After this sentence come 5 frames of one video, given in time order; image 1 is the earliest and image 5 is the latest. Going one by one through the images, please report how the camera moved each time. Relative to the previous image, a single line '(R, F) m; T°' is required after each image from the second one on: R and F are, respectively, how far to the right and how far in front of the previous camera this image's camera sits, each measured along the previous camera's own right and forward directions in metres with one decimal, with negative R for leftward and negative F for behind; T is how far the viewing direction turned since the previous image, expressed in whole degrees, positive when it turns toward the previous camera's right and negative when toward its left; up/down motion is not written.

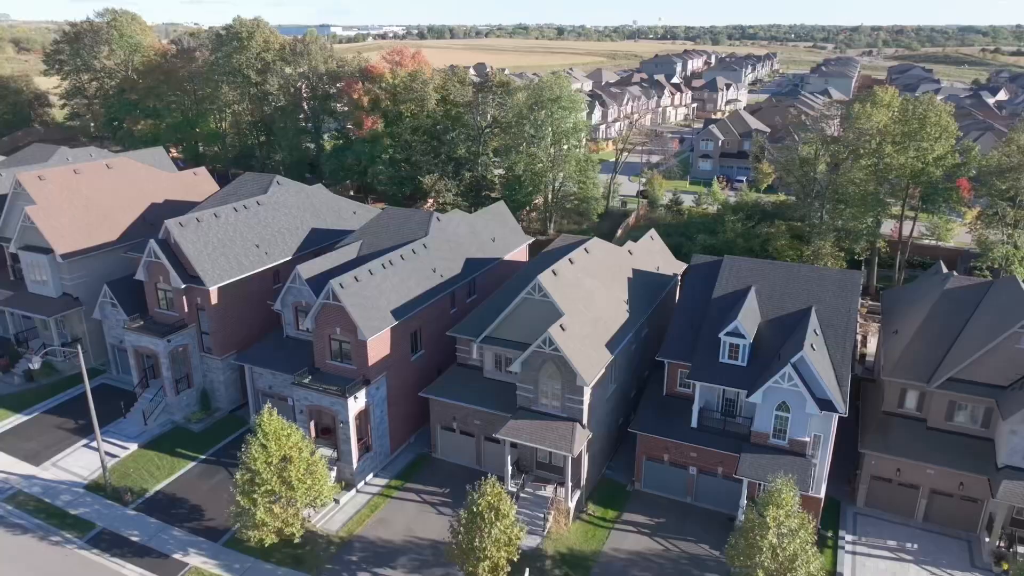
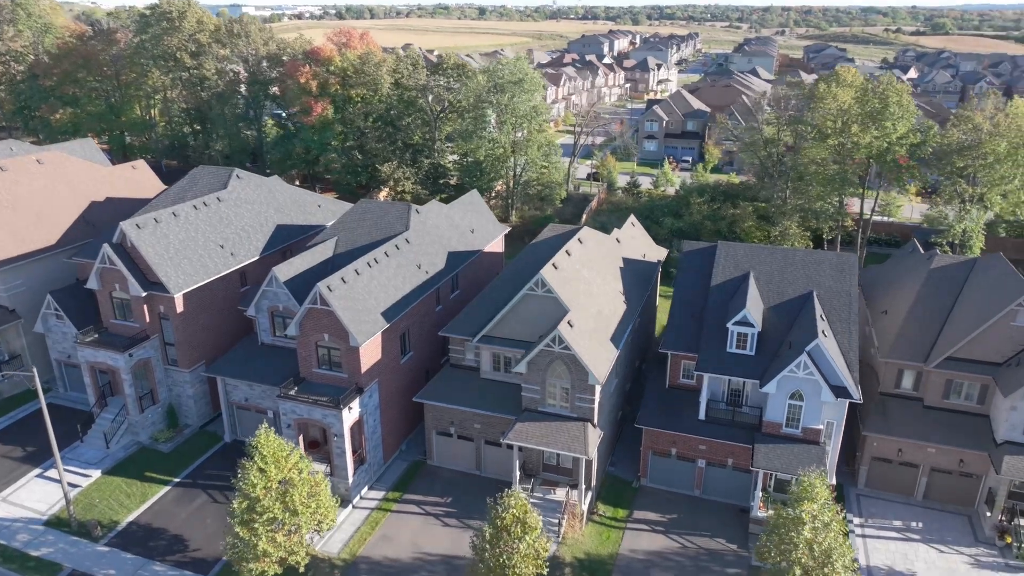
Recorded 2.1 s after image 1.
(-3.0, +1.8) m; +6°
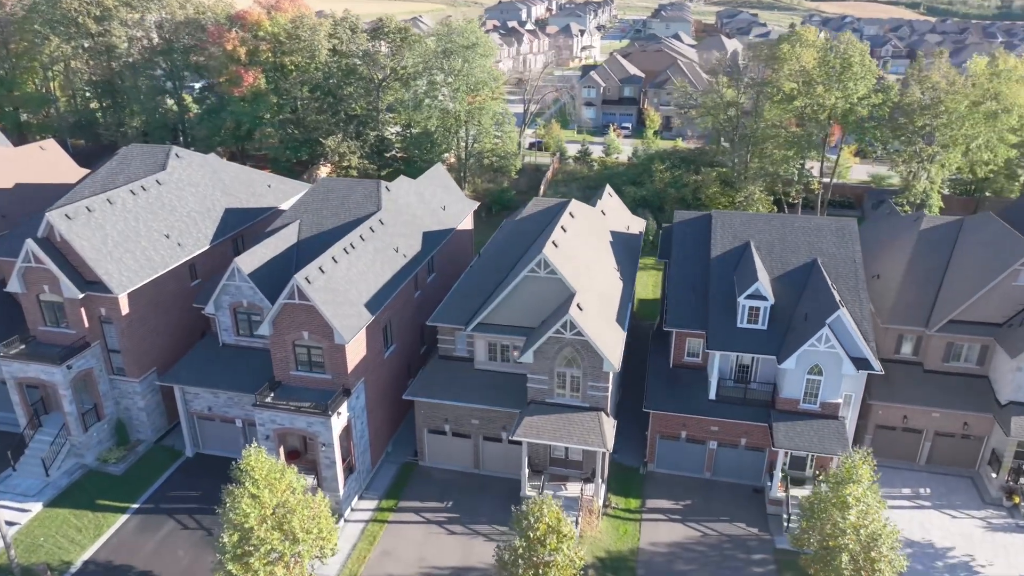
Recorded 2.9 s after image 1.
(-3.0, +2.9) m; +6°
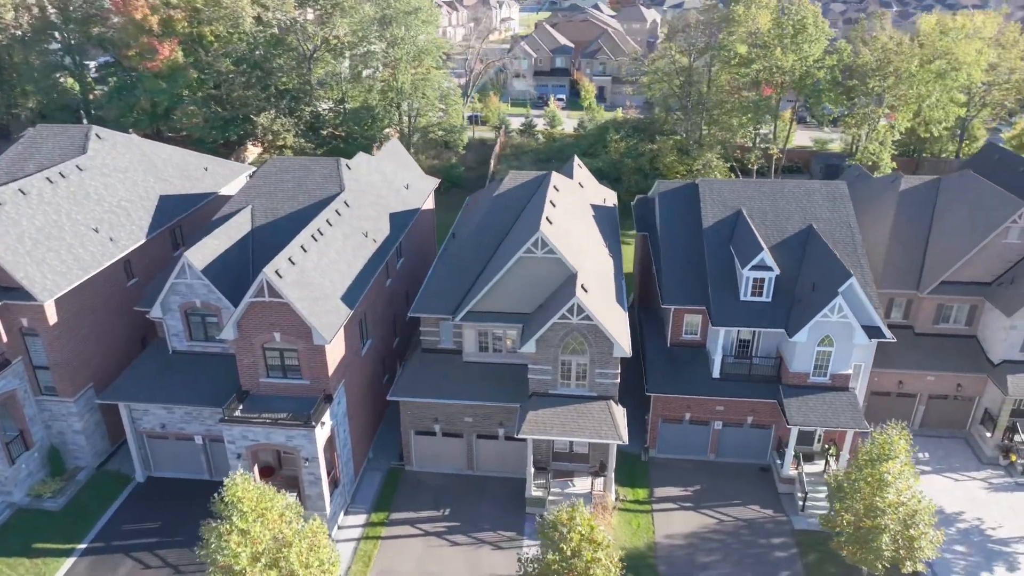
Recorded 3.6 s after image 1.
(-2.6, +2.8) m; +6°
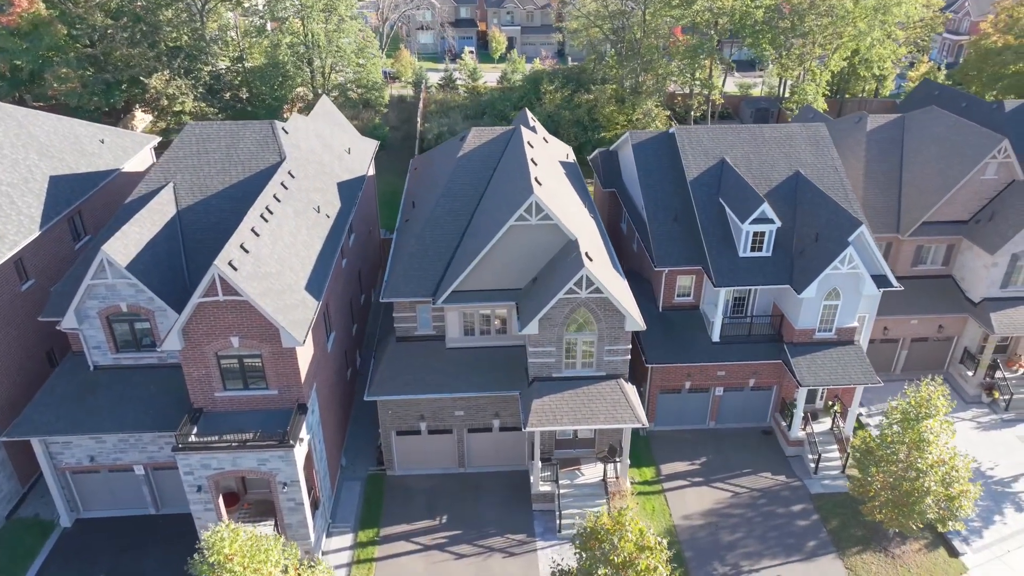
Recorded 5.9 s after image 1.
(-2.9, +3.4) m; +8°
